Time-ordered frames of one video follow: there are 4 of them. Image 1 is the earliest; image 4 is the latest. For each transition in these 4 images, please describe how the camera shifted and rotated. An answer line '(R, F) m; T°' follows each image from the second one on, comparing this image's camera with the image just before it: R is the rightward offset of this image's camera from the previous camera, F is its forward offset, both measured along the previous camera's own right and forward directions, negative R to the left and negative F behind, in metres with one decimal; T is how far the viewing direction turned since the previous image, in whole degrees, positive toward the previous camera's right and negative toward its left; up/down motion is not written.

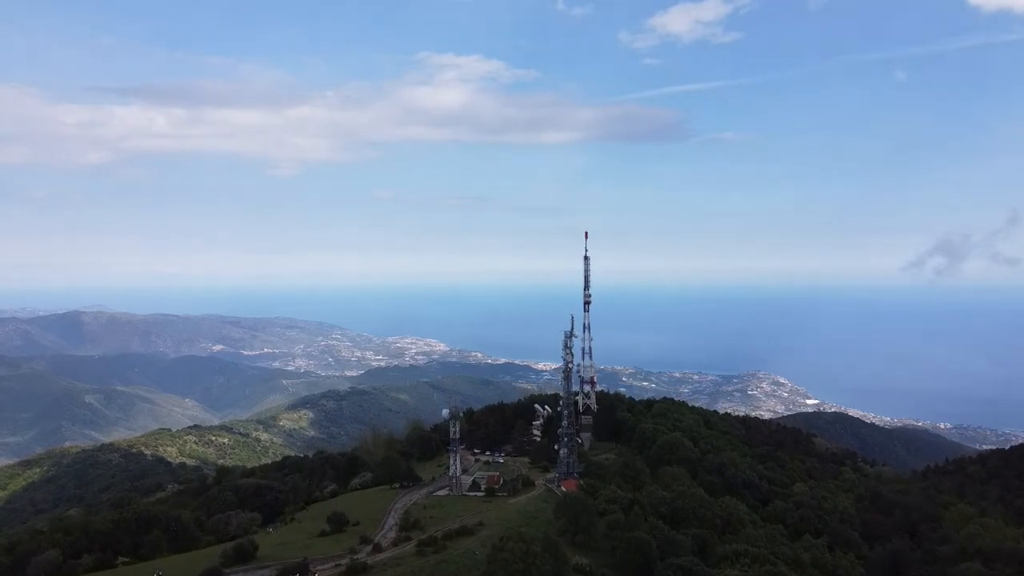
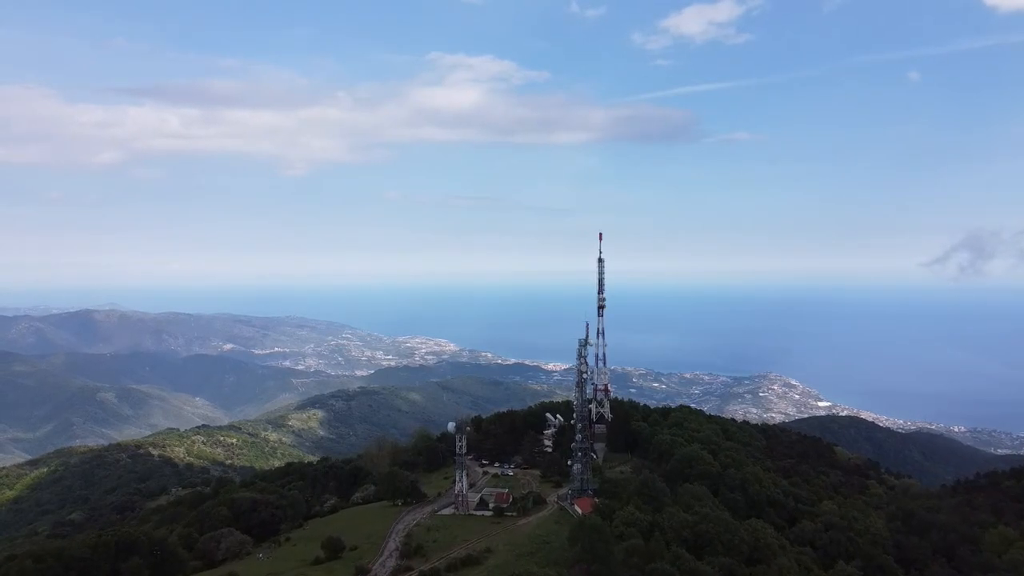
(0.0, +2.3) m; -1°
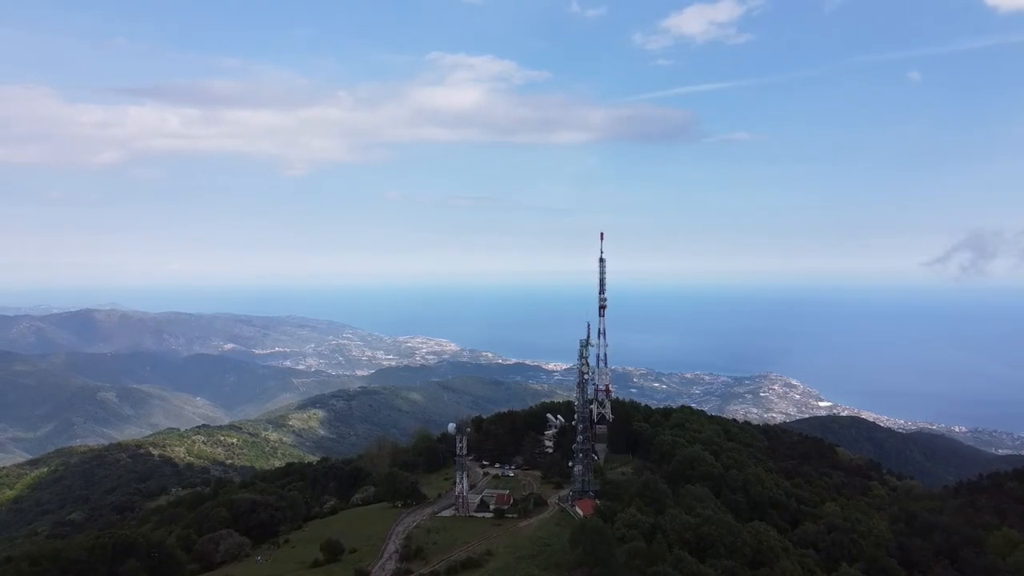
(0.0, +0.2) m; 0°
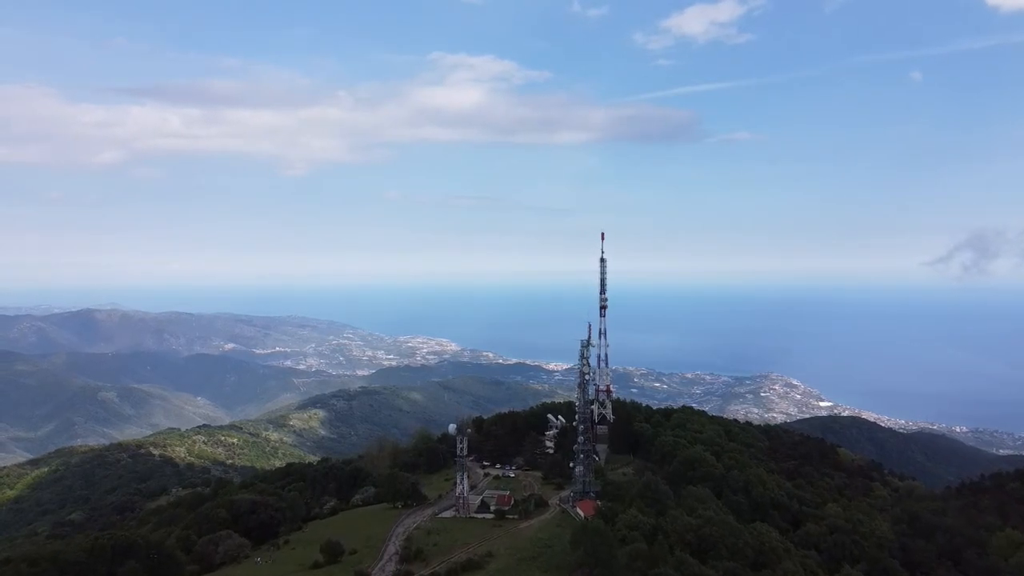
(0.0, +0.1) m; 0°
